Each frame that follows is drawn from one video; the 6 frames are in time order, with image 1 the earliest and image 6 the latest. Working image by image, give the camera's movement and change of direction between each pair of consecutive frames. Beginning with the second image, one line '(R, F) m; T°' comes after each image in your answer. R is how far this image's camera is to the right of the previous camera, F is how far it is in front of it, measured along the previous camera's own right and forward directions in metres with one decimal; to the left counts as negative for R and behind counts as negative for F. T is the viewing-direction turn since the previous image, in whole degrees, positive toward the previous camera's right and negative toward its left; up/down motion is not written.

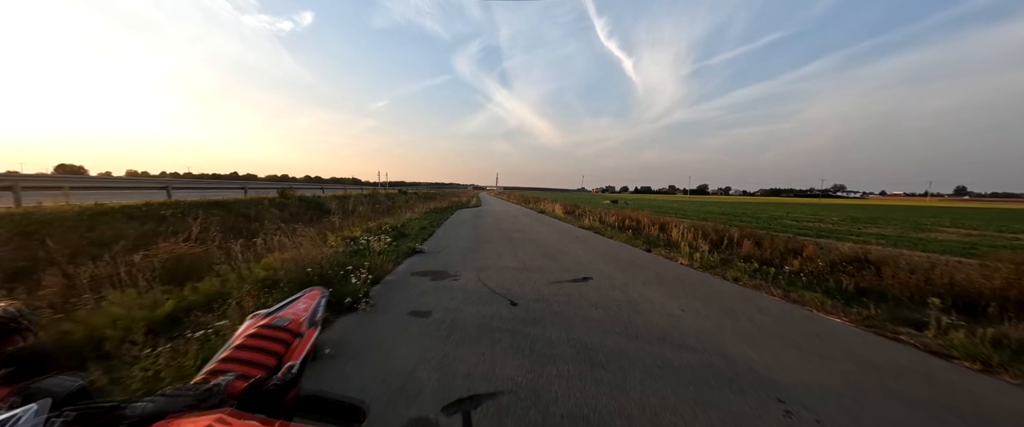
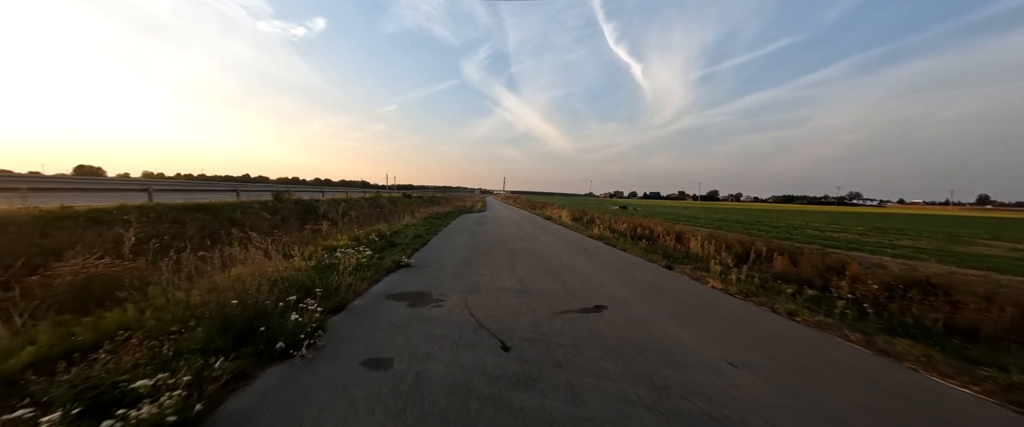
(+0.2, +1.3) m; -1°
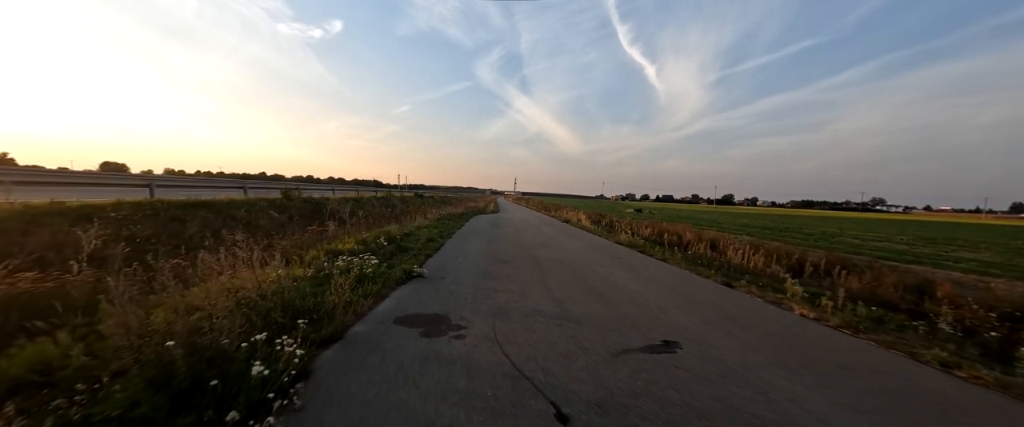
(-0.5, +1.2) m; -2°
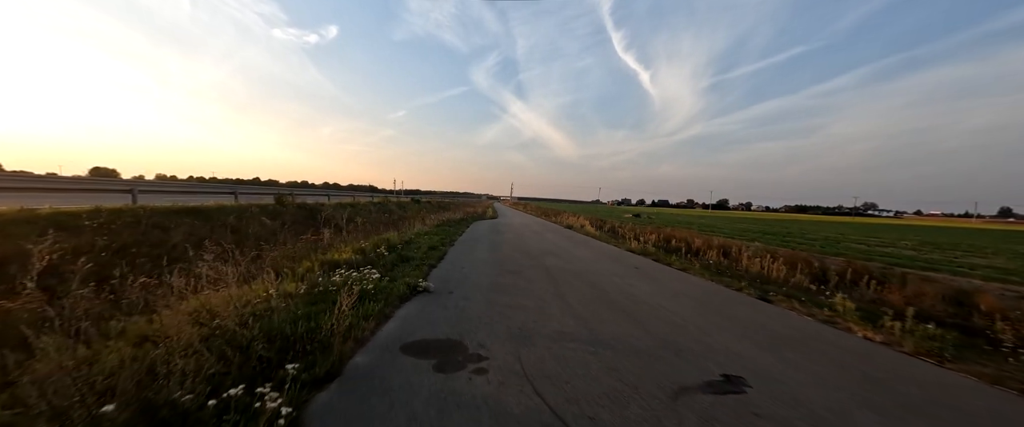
(-0.4, +0.7) m; +1°
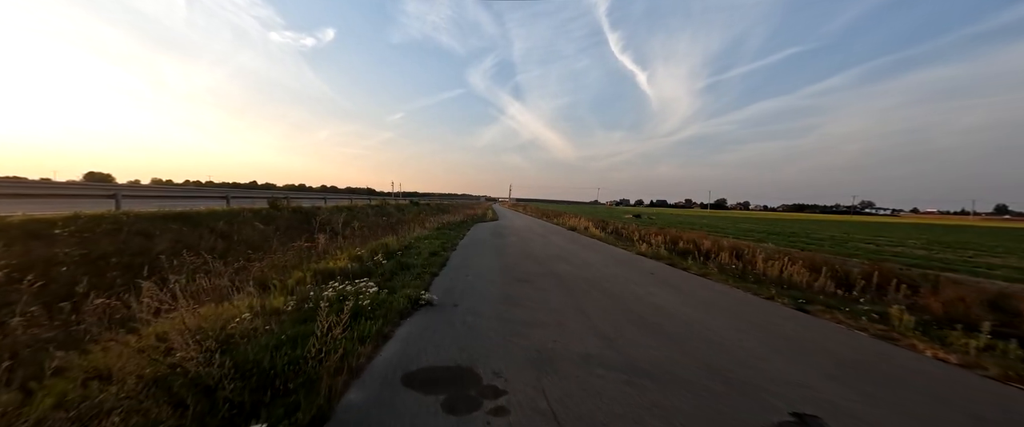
(-0.3, +0.6) m; 0°
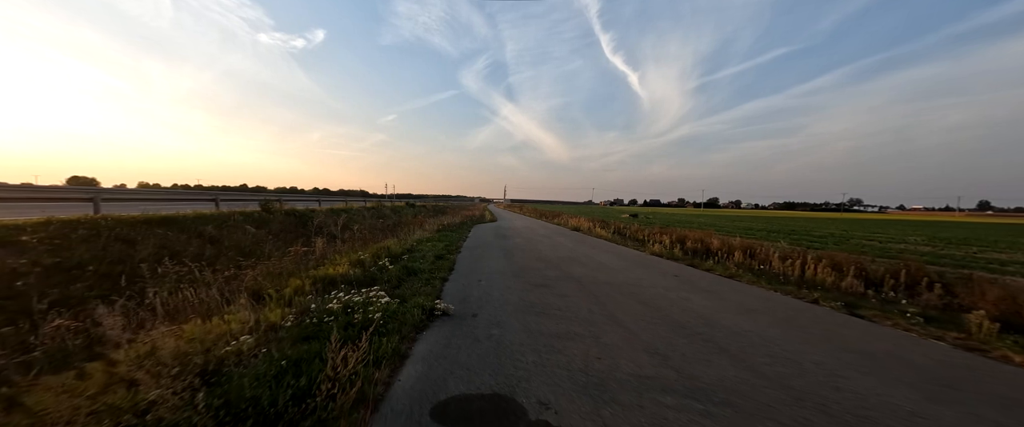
(-0.6, +0.6) m; +1°
